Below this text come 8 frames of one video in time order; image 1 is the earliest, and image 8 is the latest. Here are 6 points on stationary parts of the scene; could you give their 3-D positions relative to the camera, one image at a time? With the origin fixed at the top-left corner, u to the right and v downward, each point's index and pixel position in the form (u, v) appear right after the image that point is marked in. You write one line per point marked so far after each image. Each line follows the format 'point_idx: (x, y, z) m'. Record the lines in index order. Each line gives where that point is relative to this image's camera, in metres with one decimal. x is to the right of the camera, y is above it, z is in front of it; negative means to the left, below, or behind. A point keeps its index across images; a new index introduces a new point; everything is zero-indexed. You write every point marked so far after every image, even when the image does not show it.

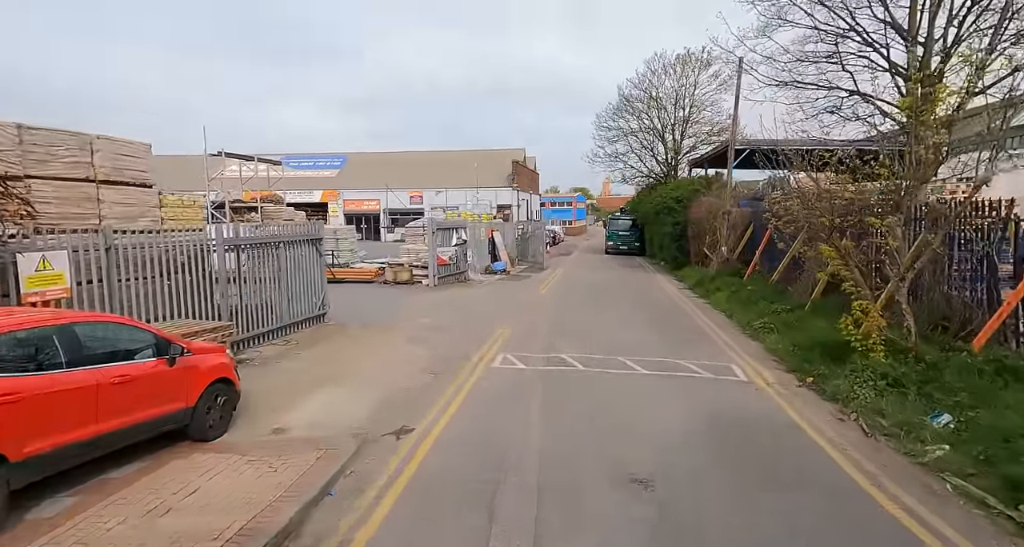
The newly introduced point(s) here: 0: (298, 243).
0: (-4.0, +0.6, +10.1) m
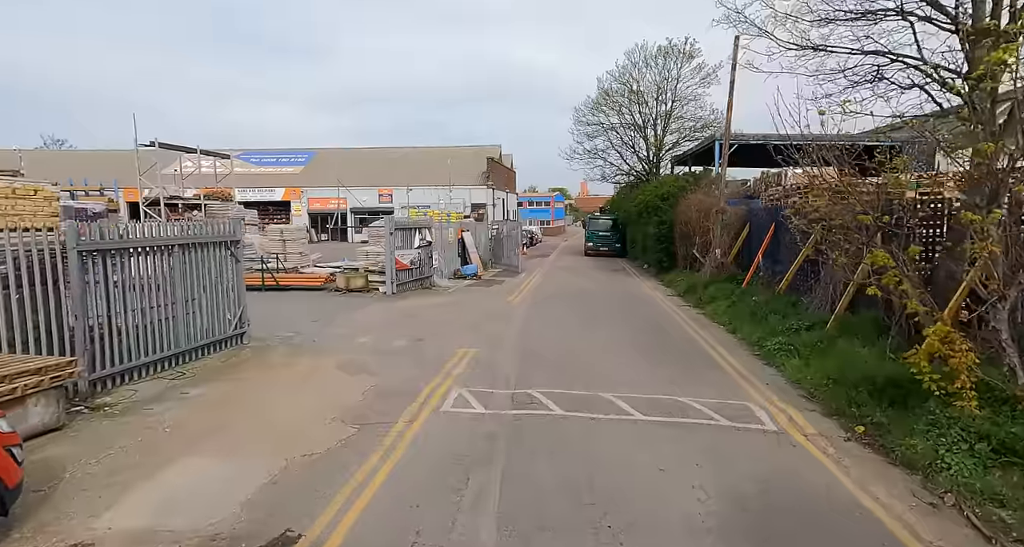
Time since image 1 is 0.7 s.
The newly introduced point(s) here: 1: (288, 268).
0: (-4.6, +0.4, +8.1) m
1: (-6.9, +0.2, +16.5) m
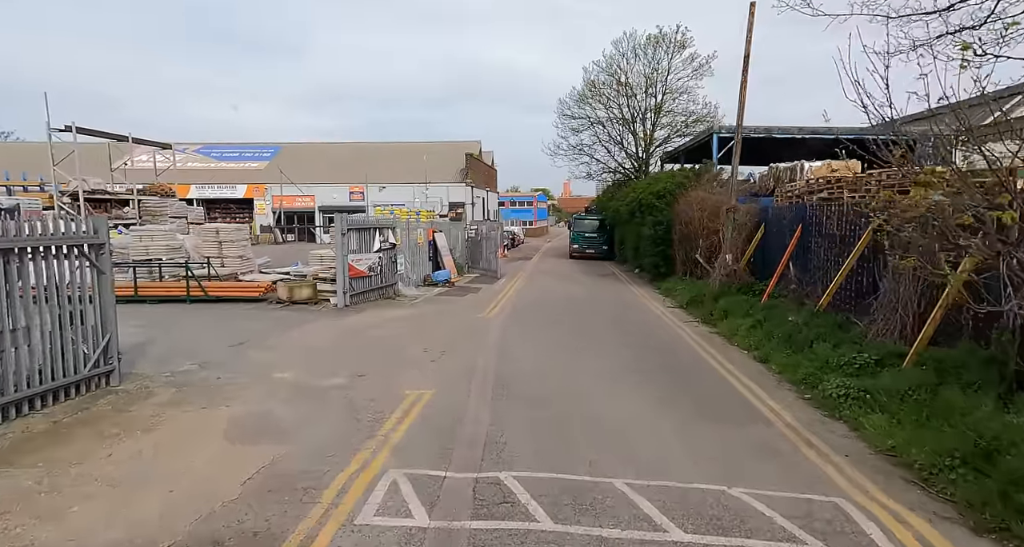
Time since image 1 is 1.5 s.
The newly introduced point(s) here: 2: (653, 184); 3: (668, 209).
0: (-4.9, +0.2, +5.7) m
1: (-7.5, 0.0, +14.0) m
2: (+5.3, +3.4, +20.1) m
3: (+5.2, +2.1, +17.8) m
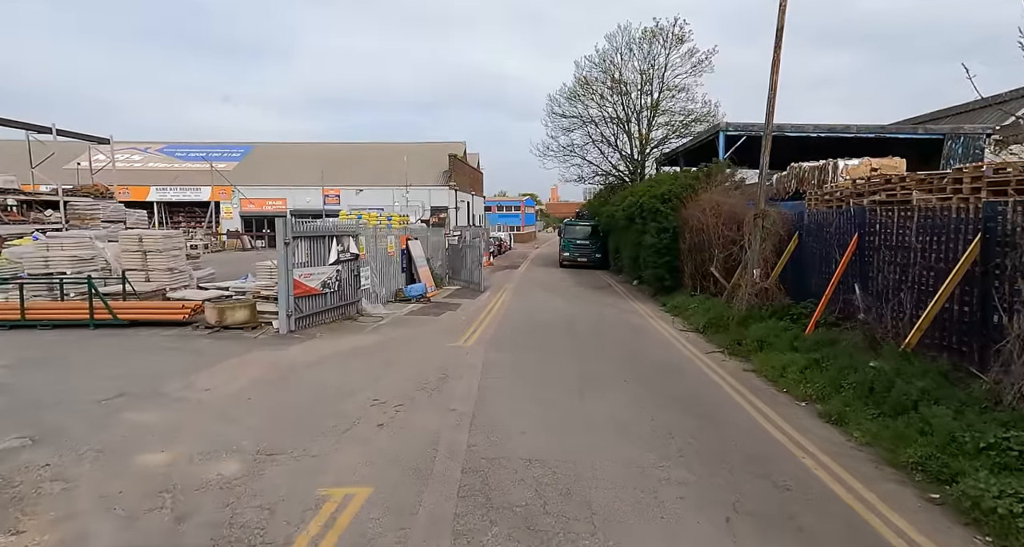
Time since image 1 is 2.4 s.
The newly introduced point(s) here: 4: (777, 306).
0: (-5.1, -0.1, +3.4) m
1: (-7.9, -0.4, +11.6) m
2: (+4.8, +2.9, +18.0) m
3: (+4.8, +1.7, +15.7) m
4: (+4.8, -0.6, +9.7) m
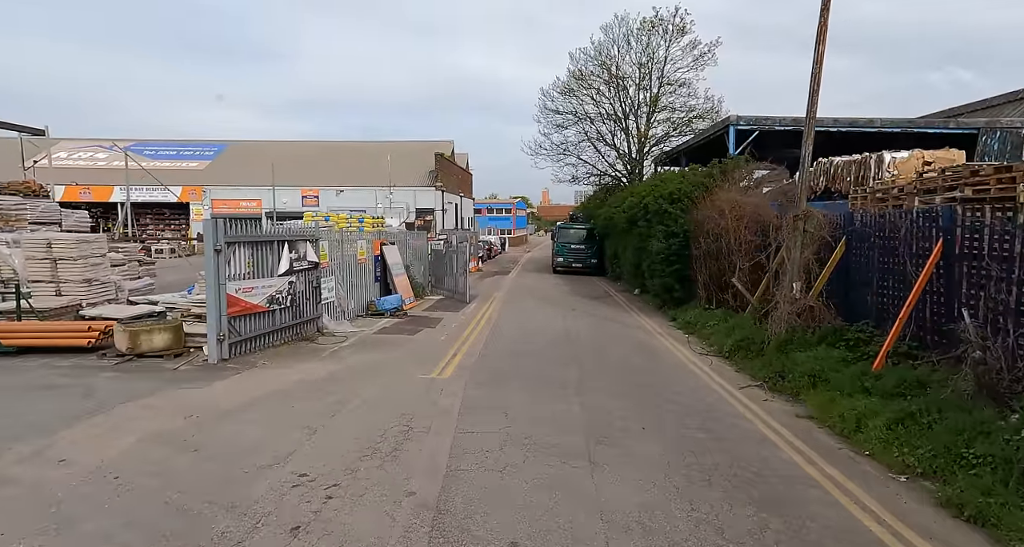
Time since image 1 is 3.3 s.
0: (-5.2, -0.2, +1.3) m
1: (-8.1, -0.6, +9.6) m
2: (+4.5, +2.7, +16.1) m
3: (+4.5, +1.5, +13.8) m
4: (+4.6, -0.8, +7.9) m
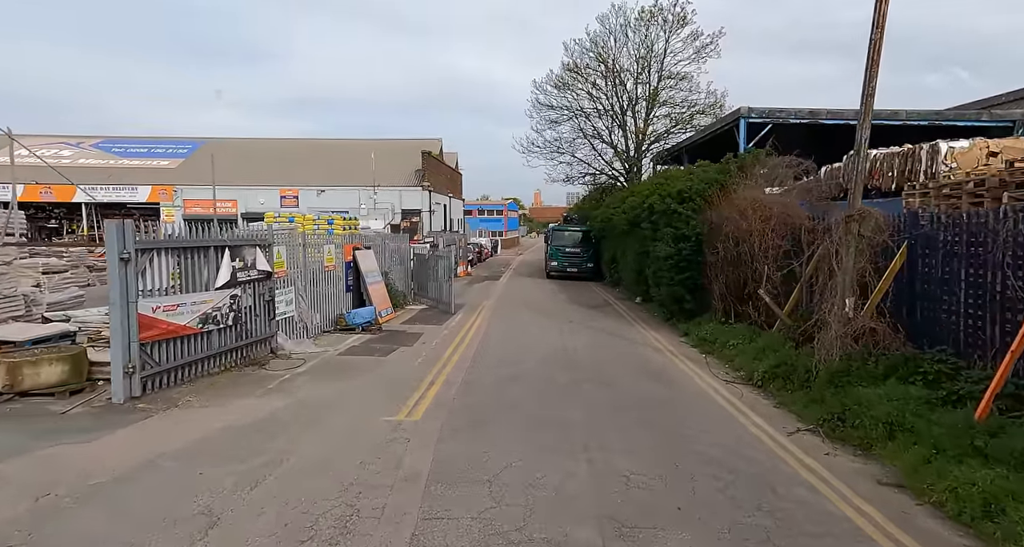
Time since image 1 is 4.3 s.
0: (-5.2, -0.4, -0.4) m
1: (-8.3, -0.8, +7.8) m
2: (+4.2, +2.5, +14.6) m
3: (+4.2, +1.3, +12.2) m
4: (+4.5, -1.0, +6.3) m
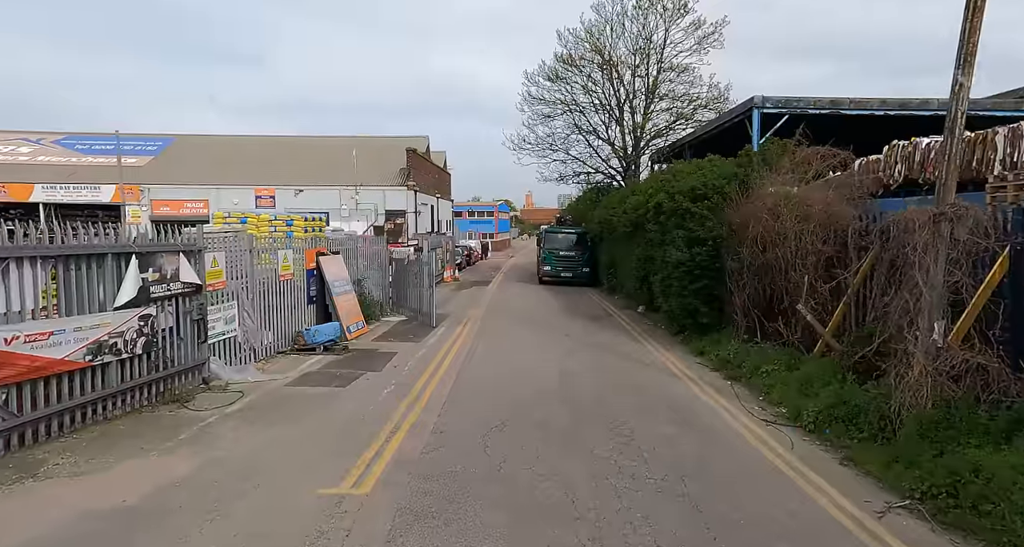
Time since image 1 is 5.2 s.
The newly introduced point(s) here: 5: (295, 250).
0: (-5.3, -0.5, -2.2) m
1: (-8.4, -1.0, +5.9) m
2: (+3.9, +2.3, +12.9) m
3: (+4.0, +1.1, +10.6) m
4: (+4.3, -1.1, +4.6) m
5: (-4.3, +0.5, +10.9) m
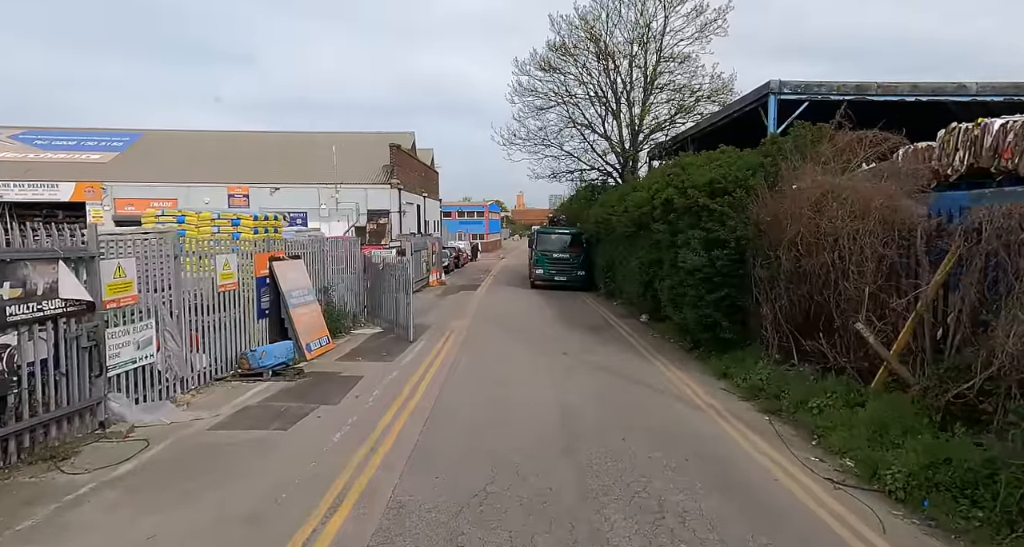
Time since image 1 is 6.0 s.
0: (-5.3, -0.7, -3.9) m
1: (-8.5, -1.1, +4.1) m
2: (+3.7, +2.1, +11.3) m
3: (+3.8, +1.0, +9.0) m
4: (+4.2, -1.3, +3.0) m
5: (-4.5, +0.3, +9.1) m
